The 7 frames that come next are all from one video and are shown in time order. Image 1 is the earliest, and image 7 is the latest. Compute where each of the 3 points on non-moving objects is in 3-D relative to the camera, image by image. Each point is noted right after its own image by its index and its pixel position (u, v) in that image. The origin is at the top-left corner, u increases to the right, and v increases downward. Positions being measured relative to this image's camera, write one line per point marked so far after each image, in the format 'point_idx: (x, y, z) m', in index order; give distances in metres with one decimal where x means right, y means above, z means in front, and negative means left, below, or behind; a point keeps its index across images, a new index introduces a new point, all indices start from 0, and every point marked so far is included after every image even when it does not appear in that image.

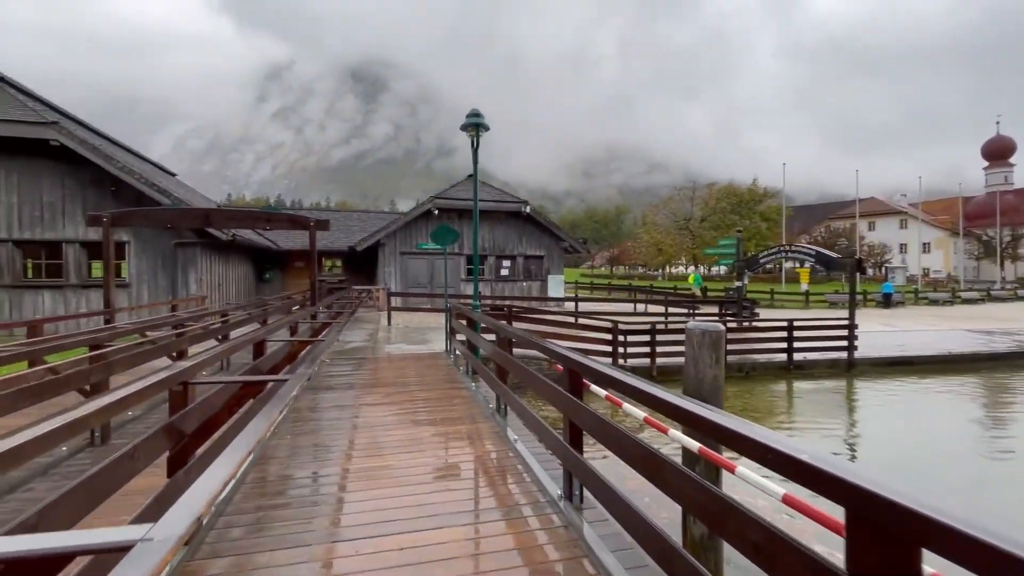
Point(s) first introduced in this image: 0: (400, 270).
0: (-3.5, +0.6, +15.1) m
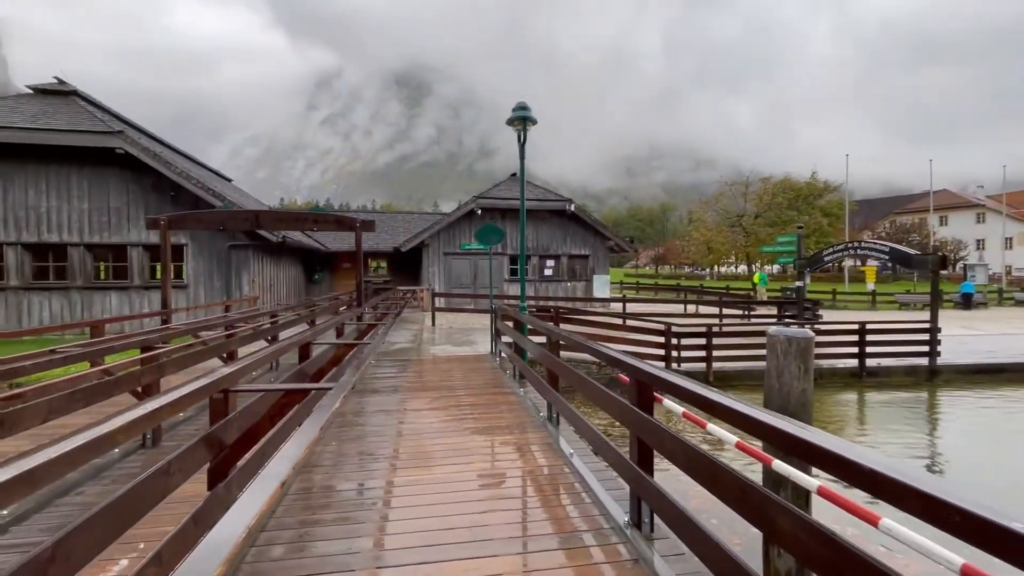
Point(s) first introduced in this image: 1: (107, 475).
0: (-2.2, +0.5, +15.1) m
1: (-2.7, -1.2, +3.1) m
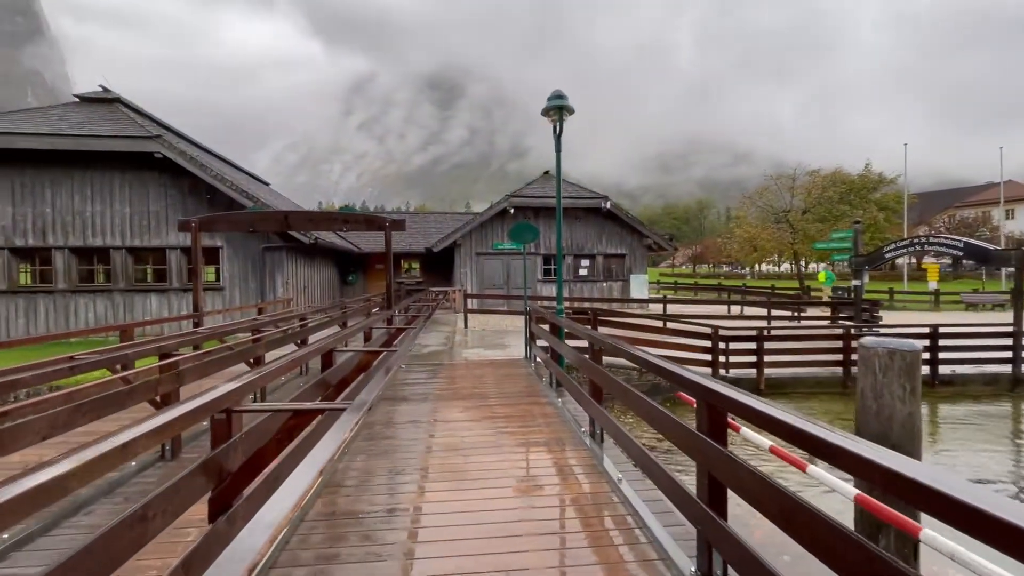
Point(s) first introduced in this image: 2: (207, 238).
0: (-1.1, +0.5, +14.8) m
1: (-2.4, -1.3, +3.0) m
2: (-6.4, +1.1, +10.1) m
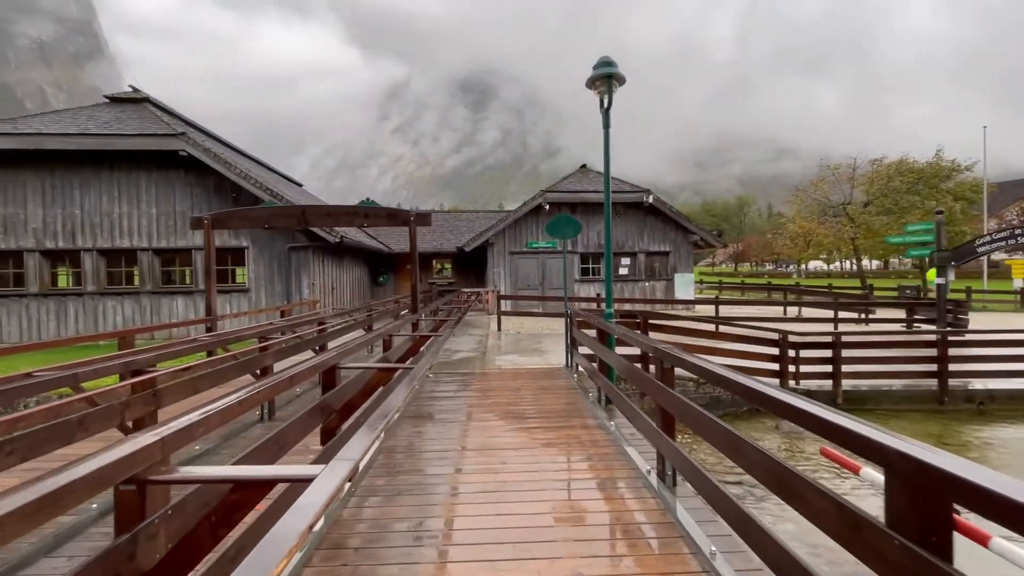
0: (-0.1, +0.5, +14.1) m
1: (-2.2, -1.3, +2.4) m
2: (-5.7, +1.0, +9.7) m
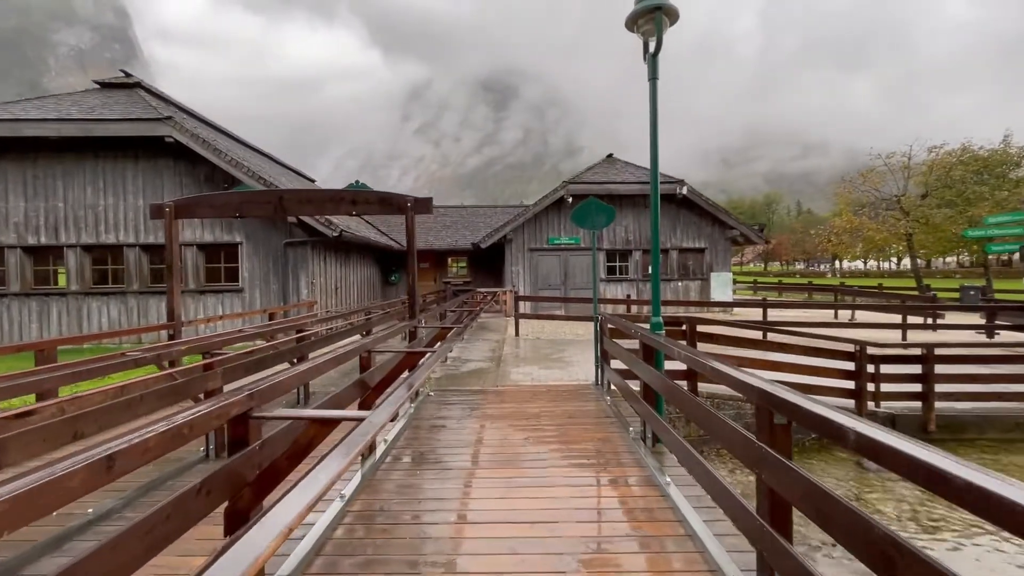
0: (+0.5, +0.5, +13.0) m
1: (-2.2, -1.3, +1.4) m
2: (-5.4, +1.0, +8.9) m
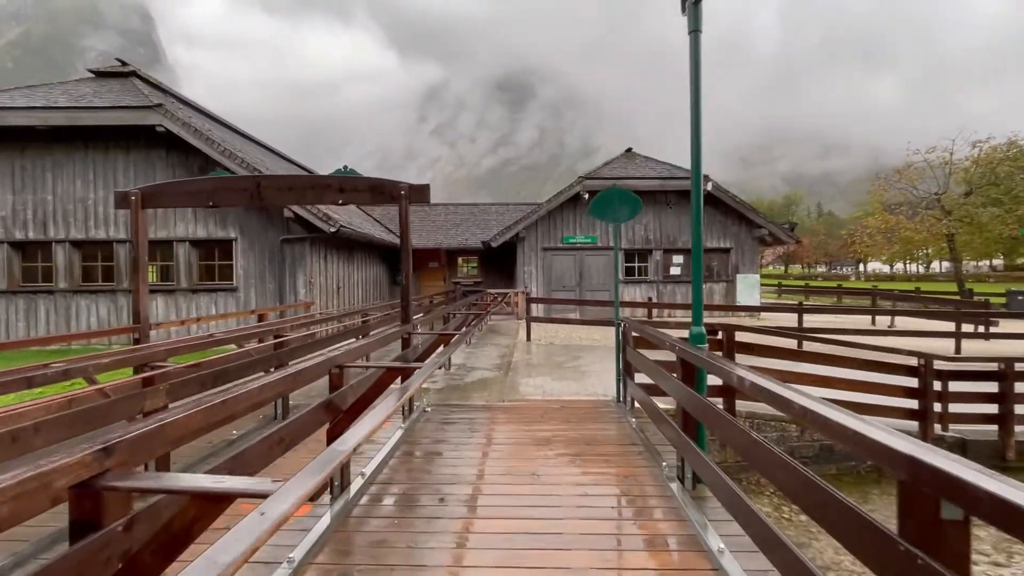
0: (+0.8, +0.5, +12.3) m
1: (-2.2, -1.3, +0.8) m
2: (-5.2, +1.1, +8.4) m
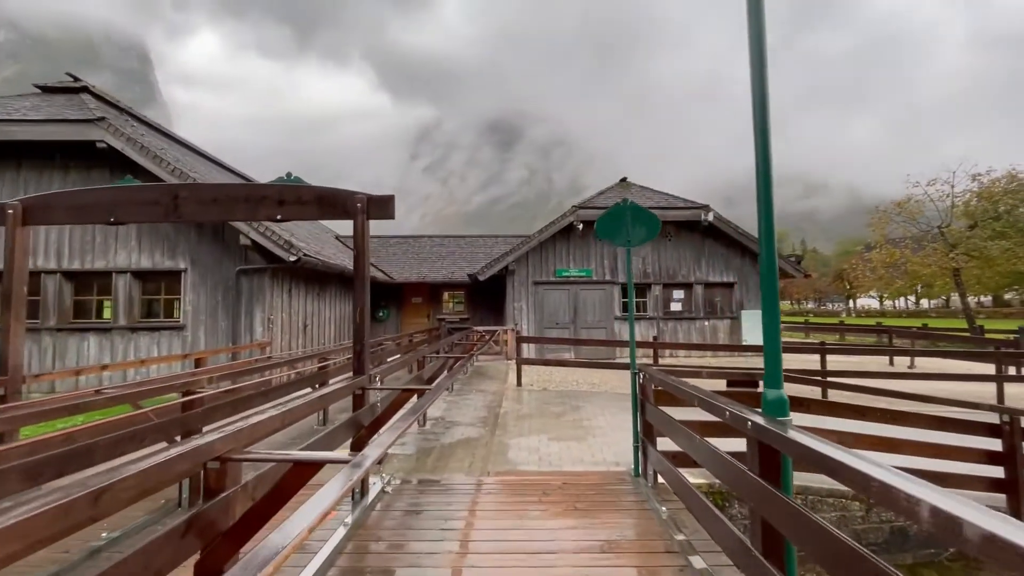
0: (+0.5, -0.4, +11.4) m
1: (-2.2, -1.3, -0.3) m
2: (-5.3, +0.5, +7.4) m
